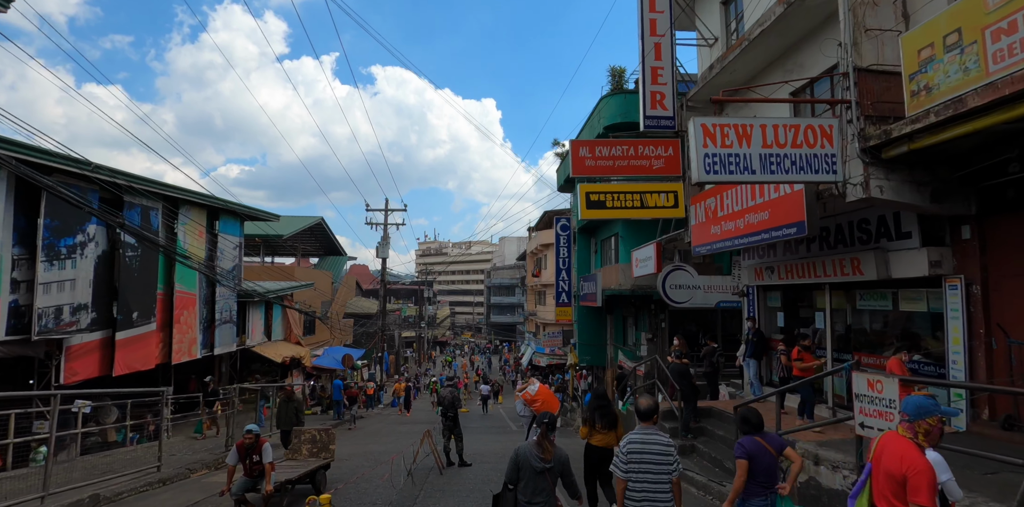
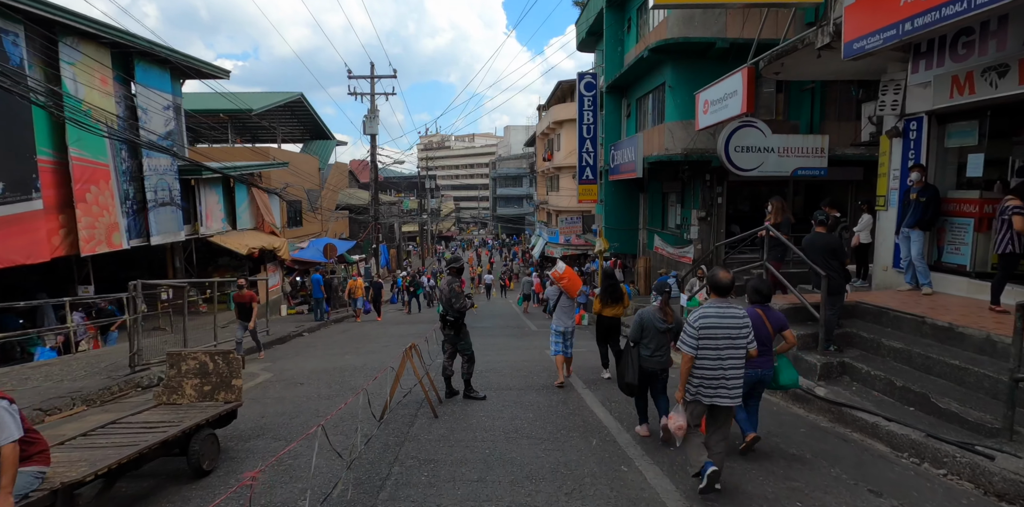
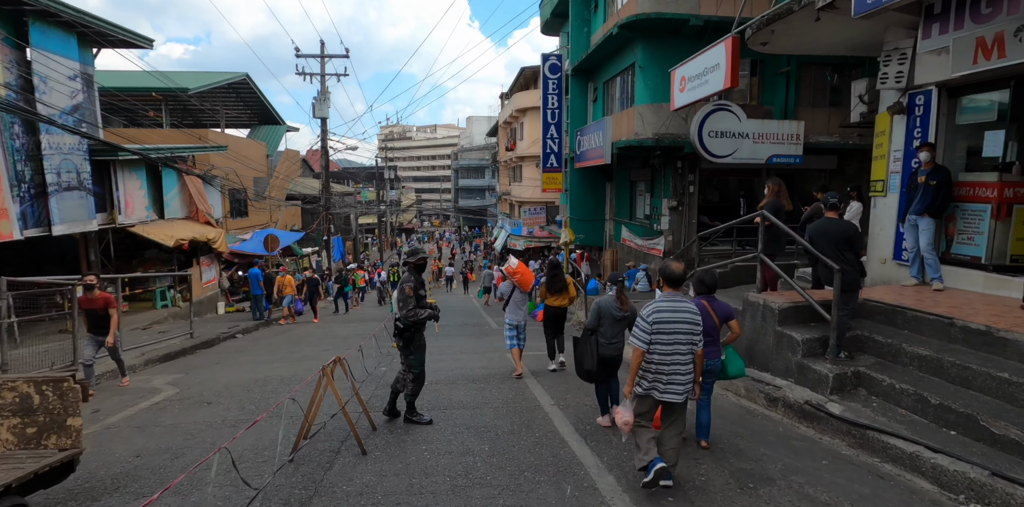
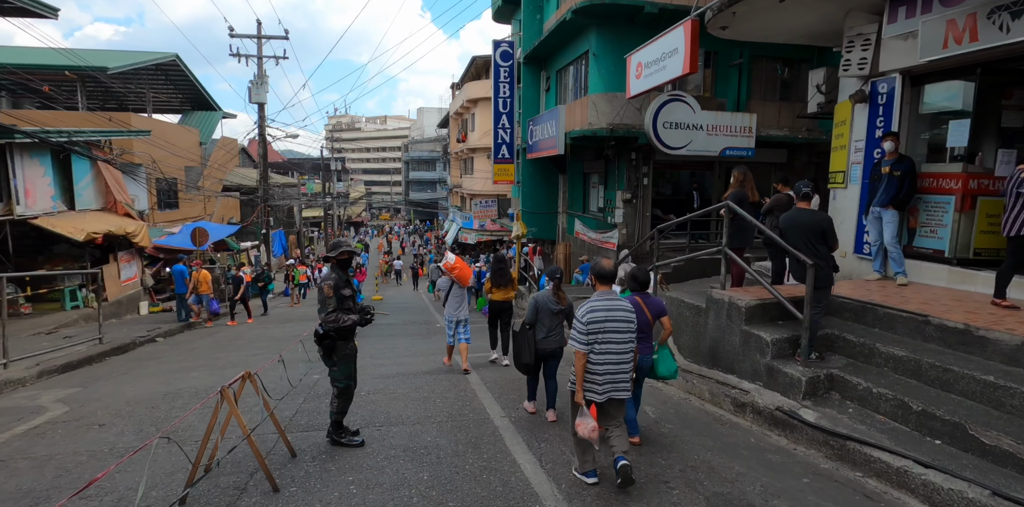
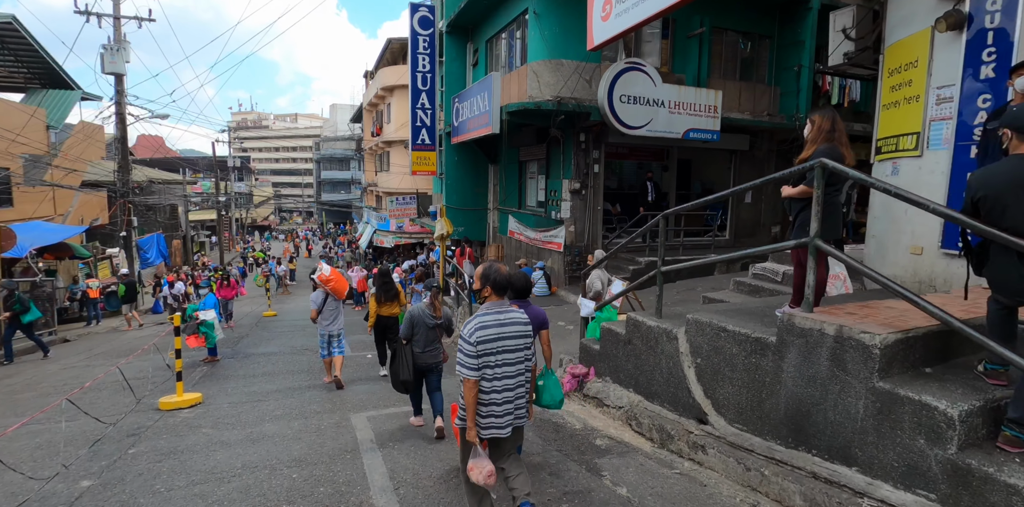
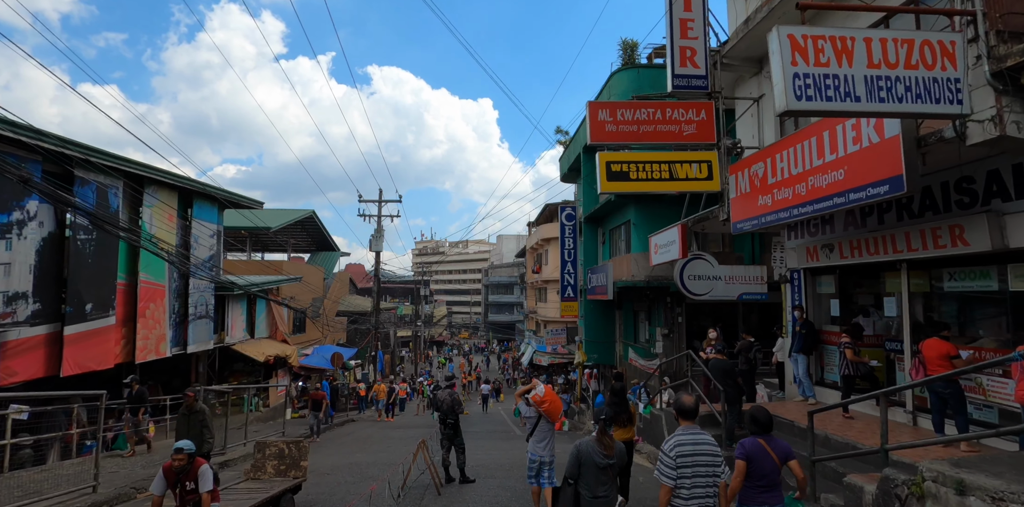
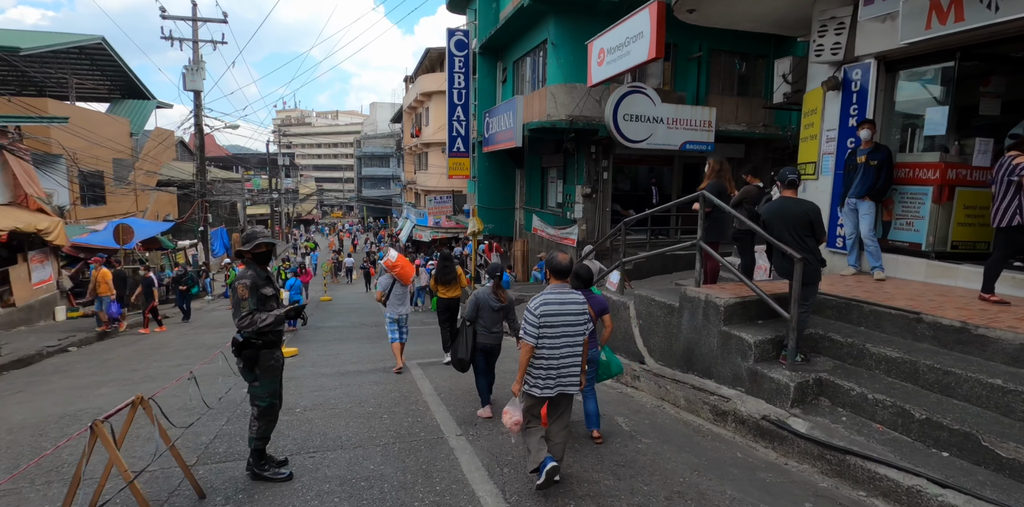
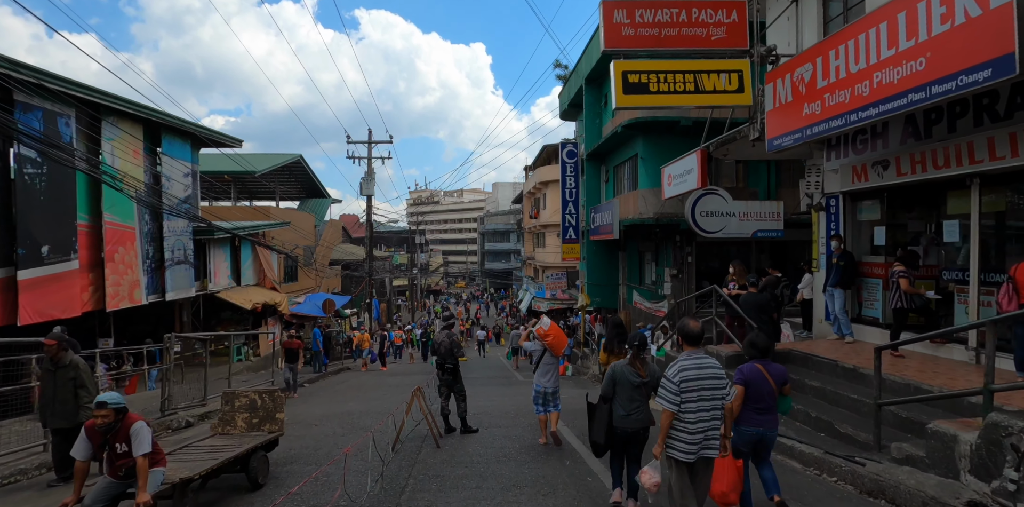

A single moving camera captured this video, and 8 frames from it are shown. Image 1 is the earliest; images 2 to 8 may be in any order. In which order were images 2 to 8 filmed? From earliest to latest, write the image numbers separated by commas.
6, 8, 2, 3, 4, 7, 5
